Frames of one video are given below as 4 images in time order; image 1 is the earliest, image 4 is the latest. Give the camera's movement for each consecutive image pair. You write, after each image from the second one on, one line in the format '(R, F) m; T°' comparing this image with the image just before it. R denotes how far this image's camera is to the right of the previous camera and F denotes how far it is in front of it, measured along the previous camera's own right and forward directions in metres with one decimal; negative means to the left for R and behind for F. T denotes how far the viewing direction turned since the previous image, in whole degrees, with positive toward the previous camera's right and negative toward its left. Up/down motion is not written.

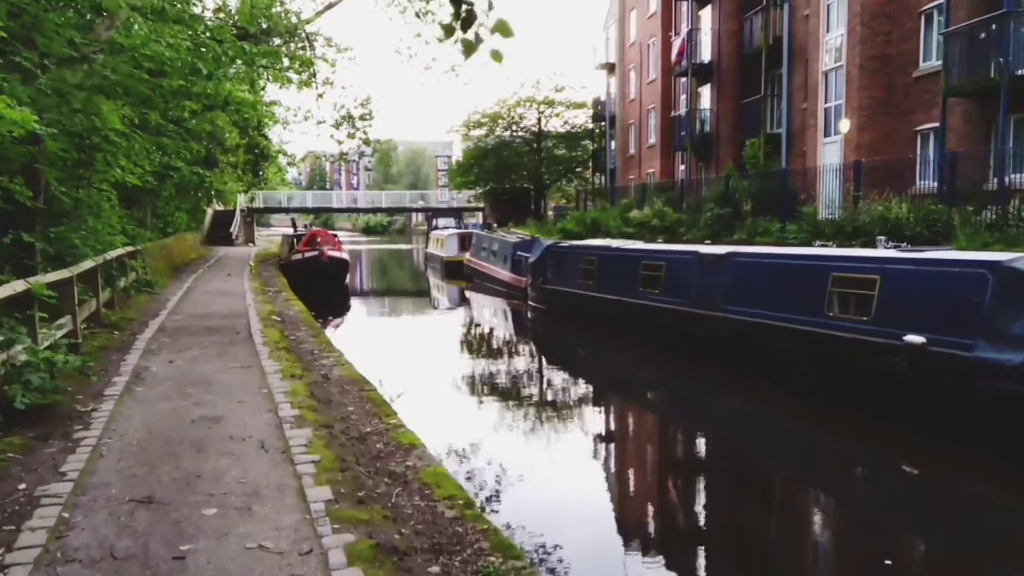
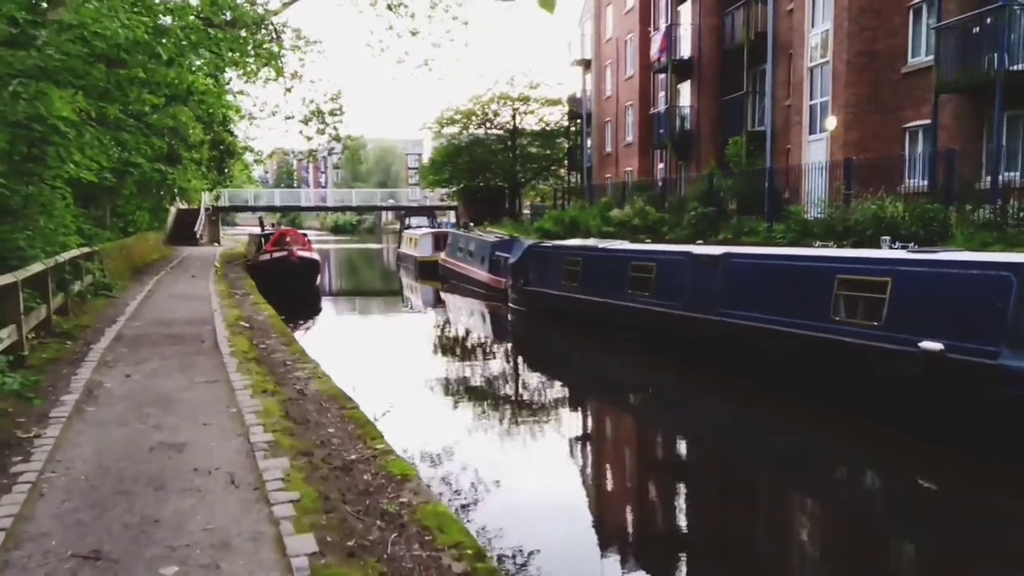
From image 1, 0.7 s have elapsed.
(-0.2, +0.6) m; +2°
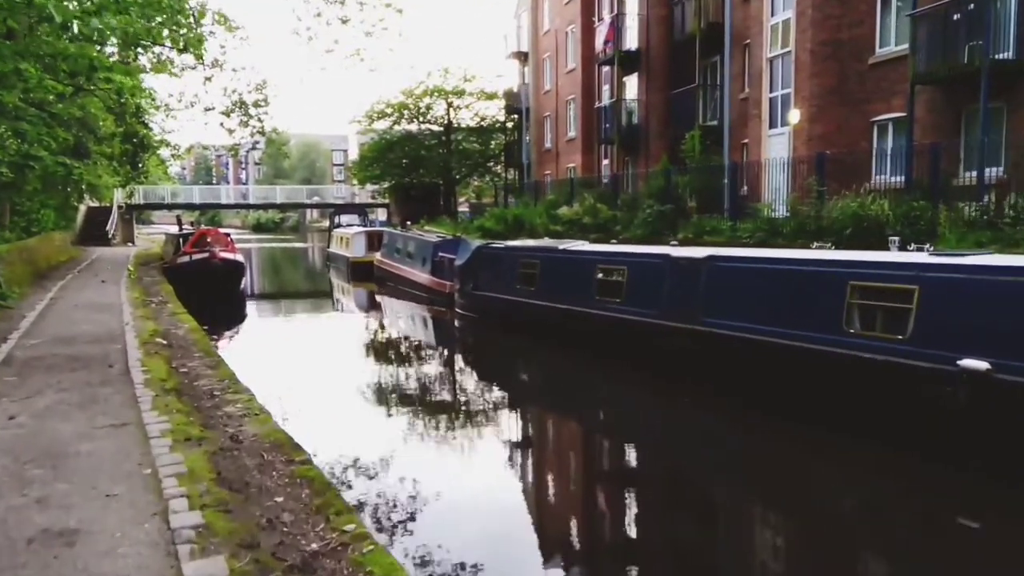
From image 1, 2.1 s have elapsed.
(-0.4, +1.3) m; +5°
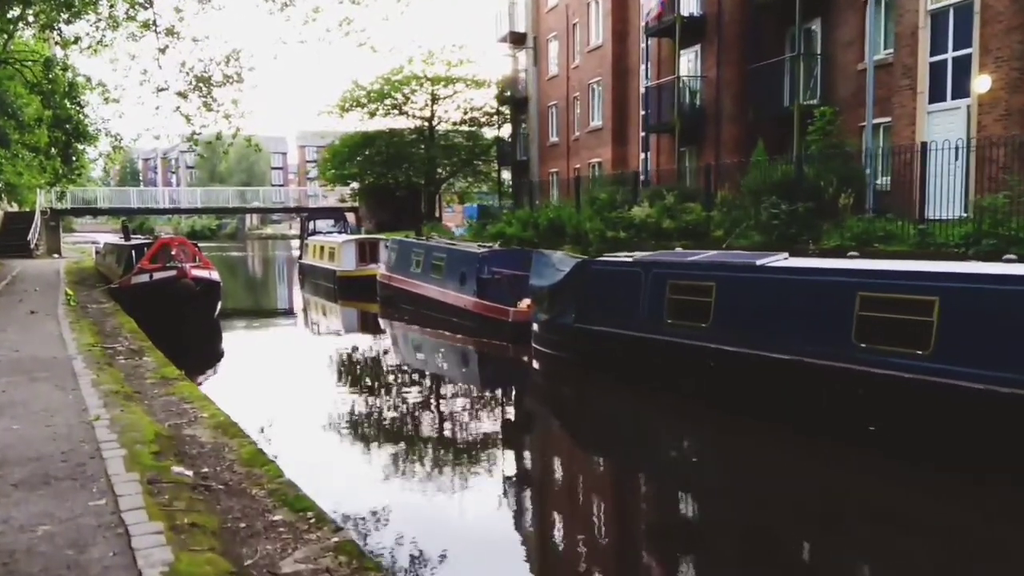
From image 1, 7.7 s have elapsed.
(-2.4, +4.5) m; +4°
